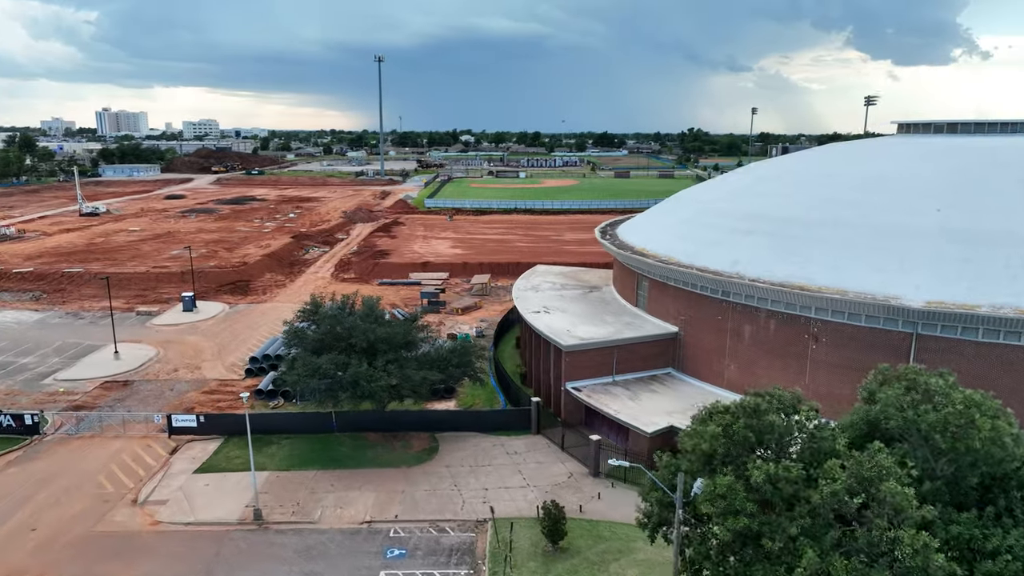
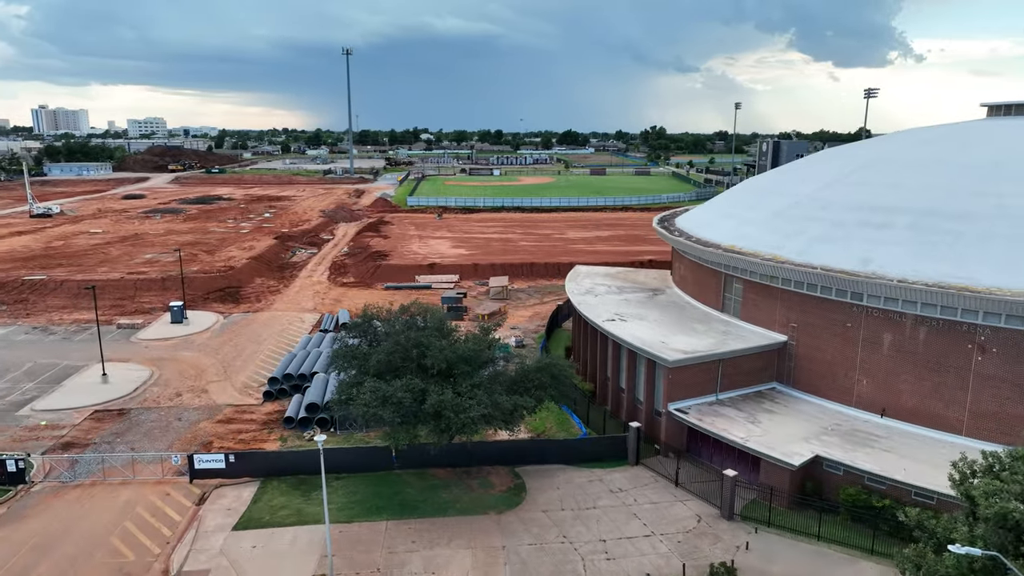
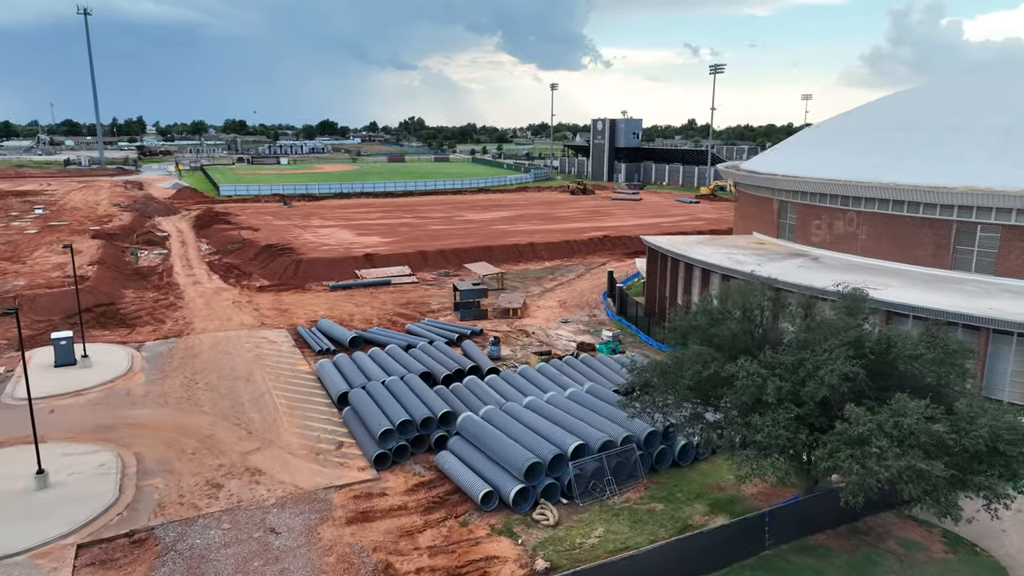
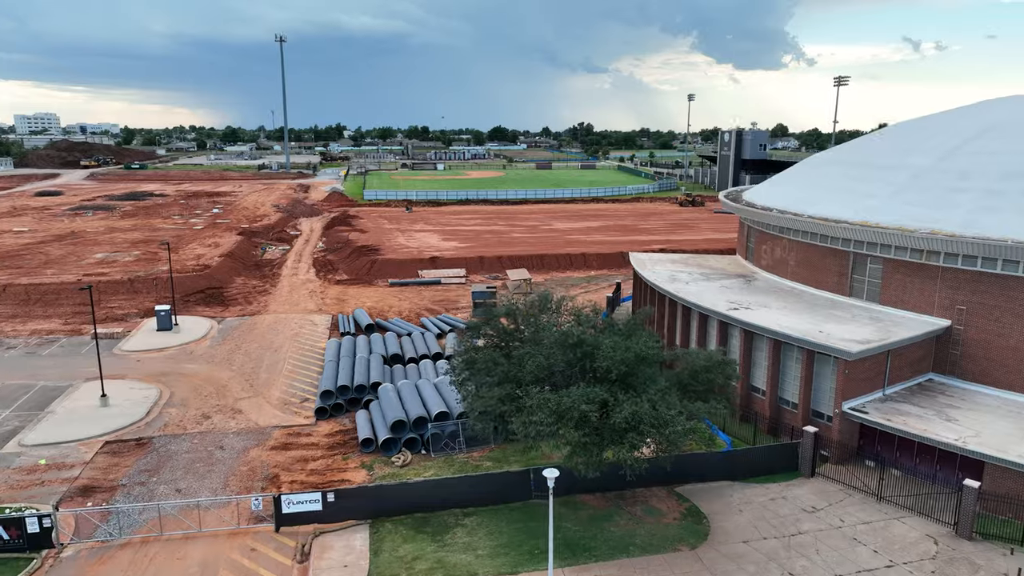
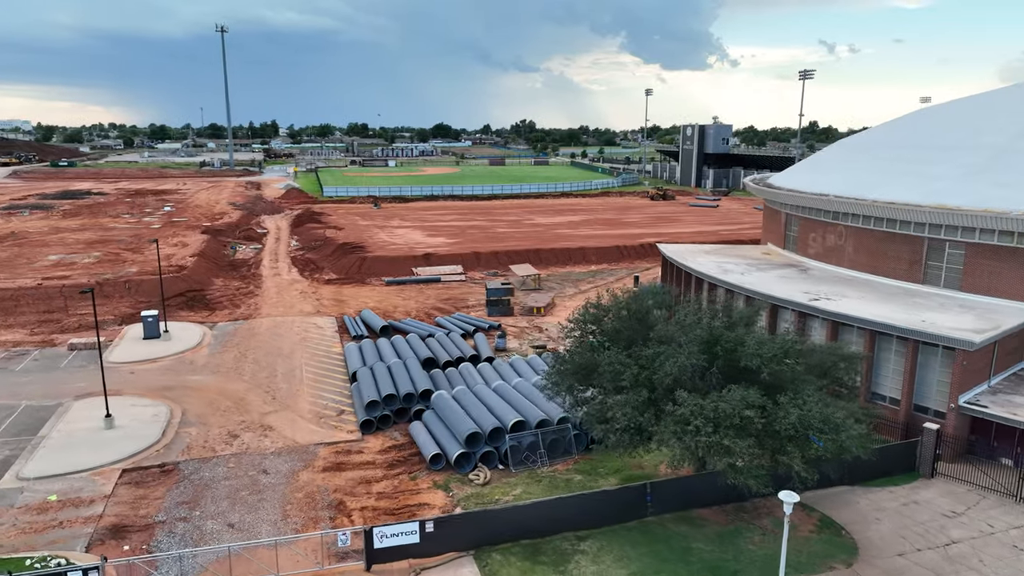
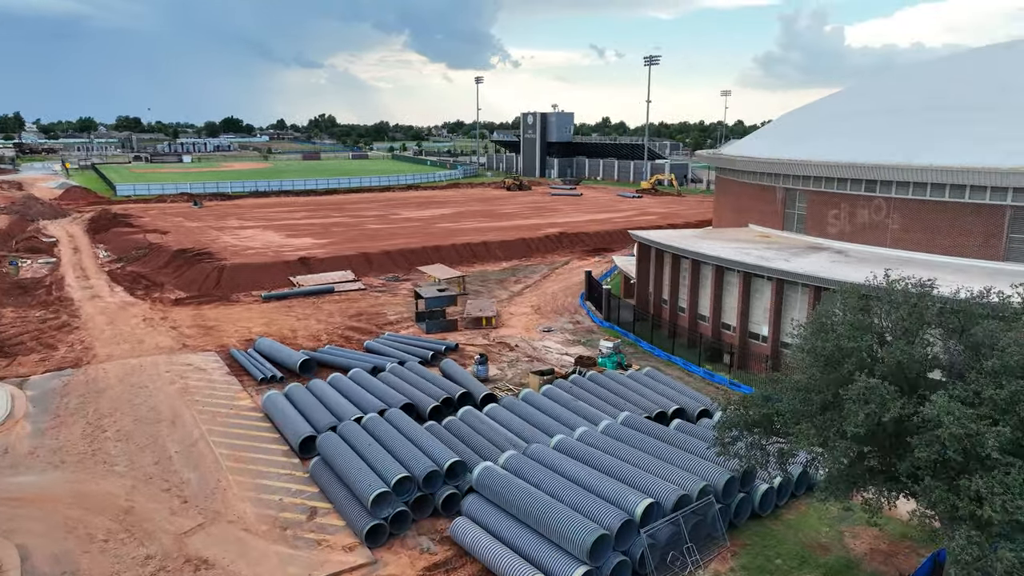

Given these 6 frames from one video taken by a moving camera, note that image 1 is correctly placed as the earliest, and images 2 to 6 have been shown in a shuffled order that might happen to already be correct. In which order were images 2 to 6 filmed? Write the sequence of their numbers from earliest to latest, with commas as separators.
2, 4, 5, 3, 6
